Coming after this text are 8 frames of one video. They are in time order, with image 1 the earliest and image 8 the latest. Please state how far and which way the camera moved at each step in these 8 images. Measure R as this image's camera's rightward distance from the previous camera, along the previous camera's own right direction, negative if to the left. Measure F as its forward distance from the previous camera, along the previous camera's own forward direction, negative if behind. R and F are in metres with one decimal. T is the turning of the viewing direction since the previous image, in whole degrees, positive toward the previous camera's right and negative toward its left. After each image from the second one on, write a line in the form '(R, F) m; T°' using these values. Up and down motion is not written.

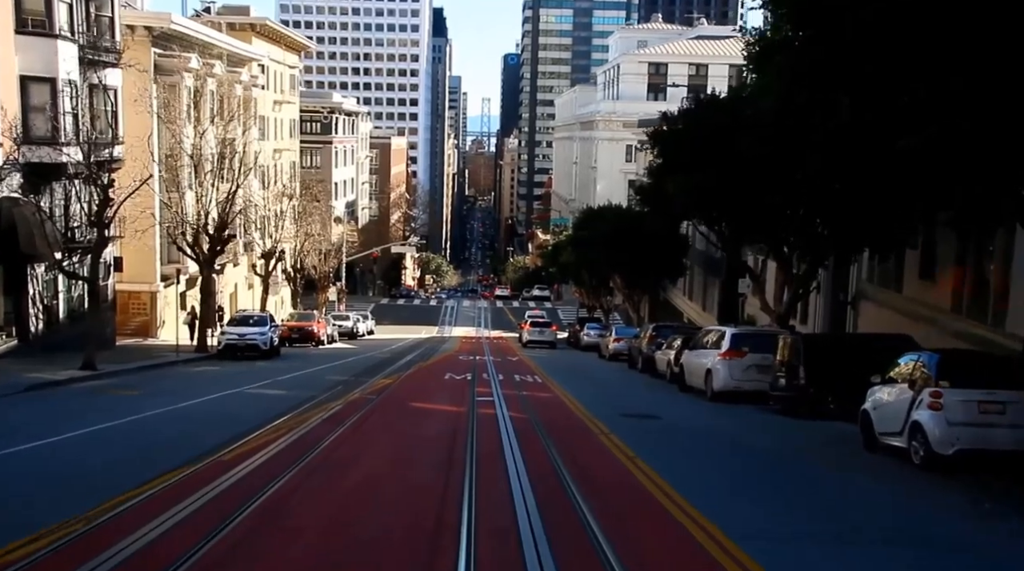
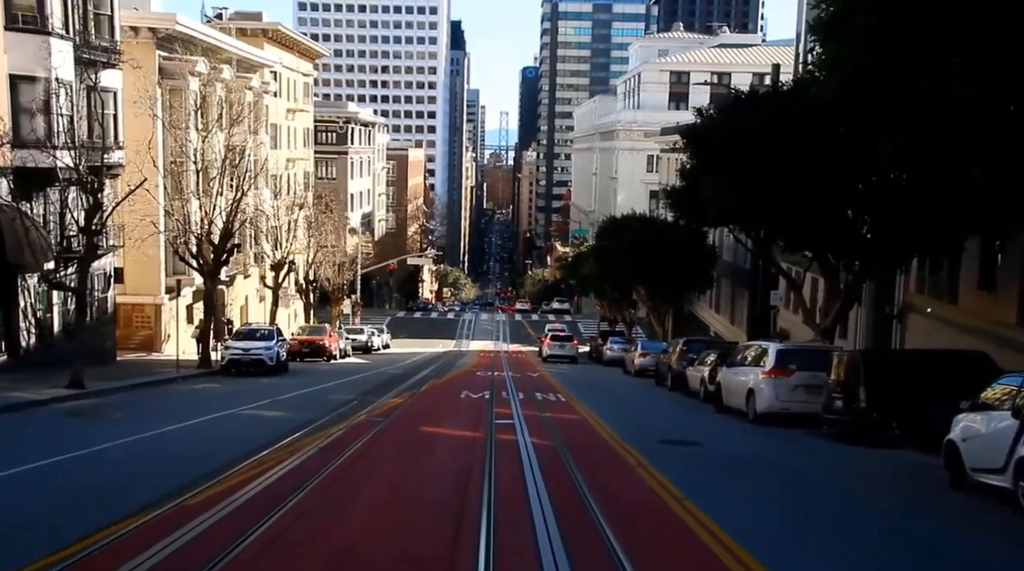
(-0.1, +2.0) m; -1°
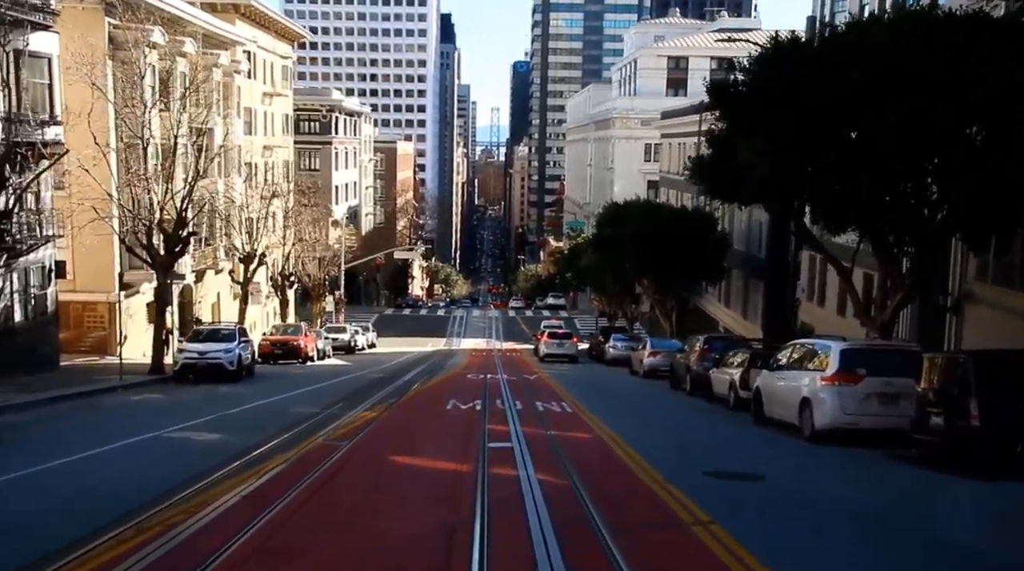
(0.0, +4.1) m; 0°
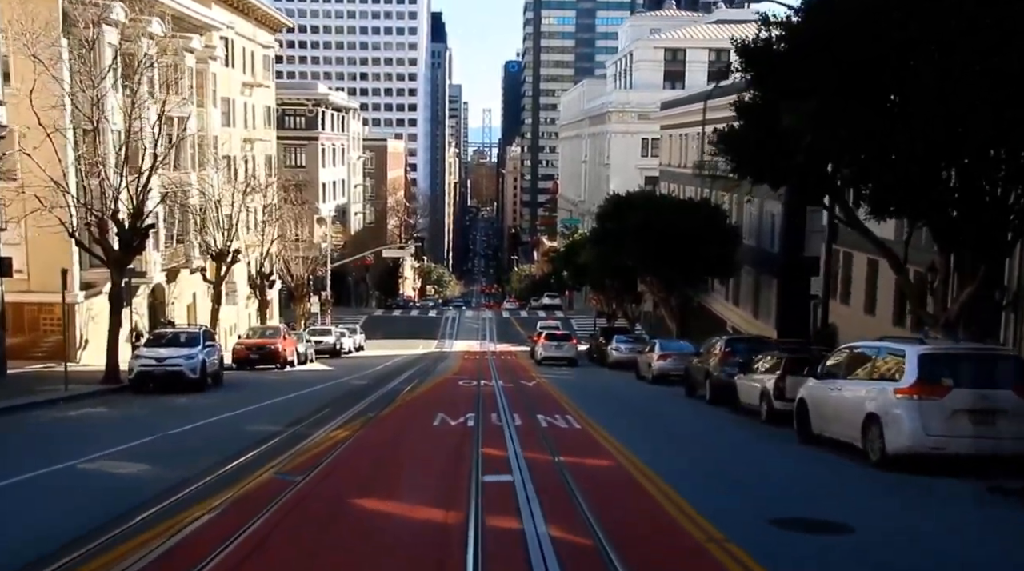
(-0.1, +3.1) m; 0°
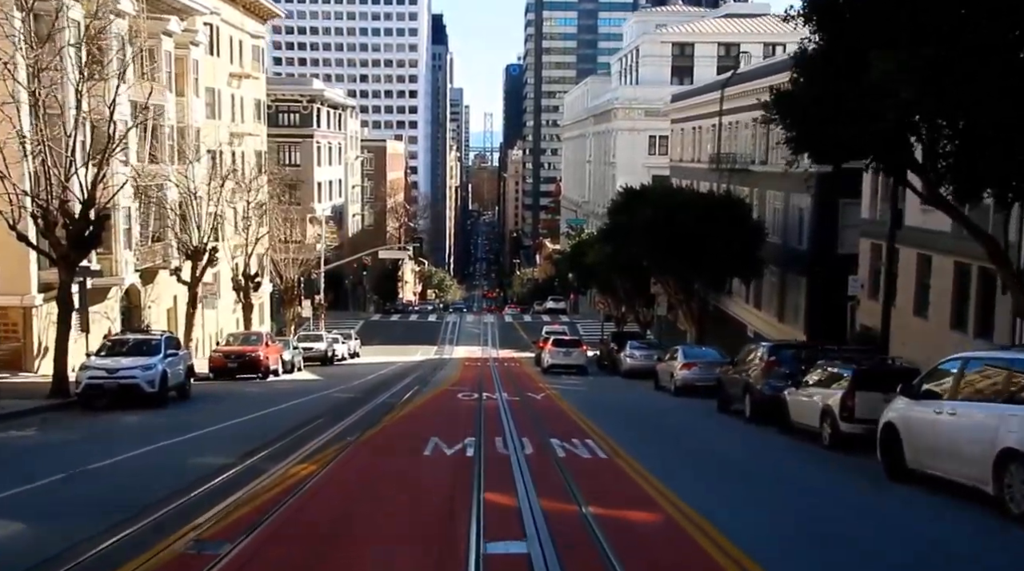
(-0.1, +3.5) m; 0°
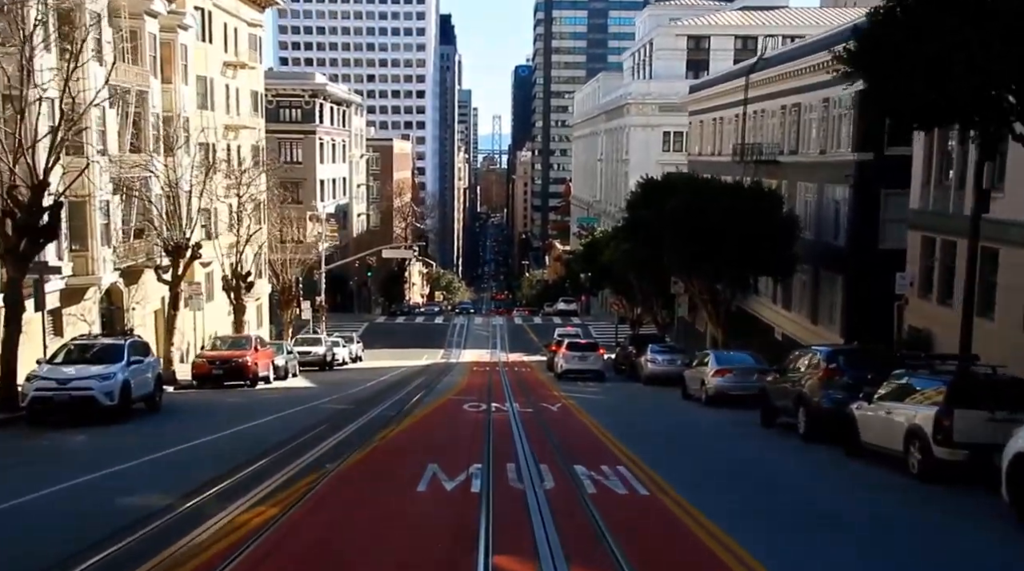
(-0.1, +3.0) m; 0°
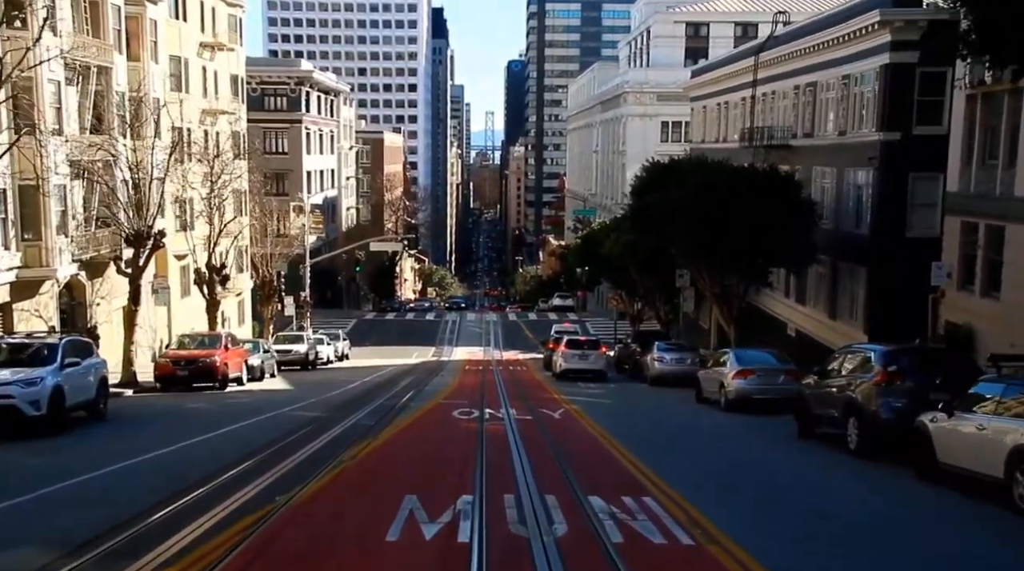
(-0.1, +2.8) m; 0°
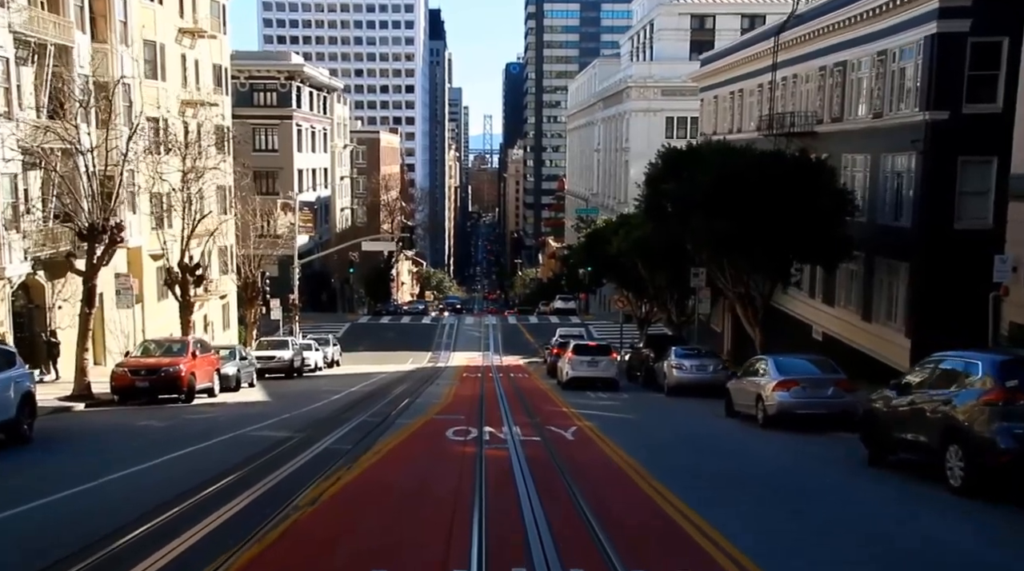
(-0.1, +3.2) m; 0°
